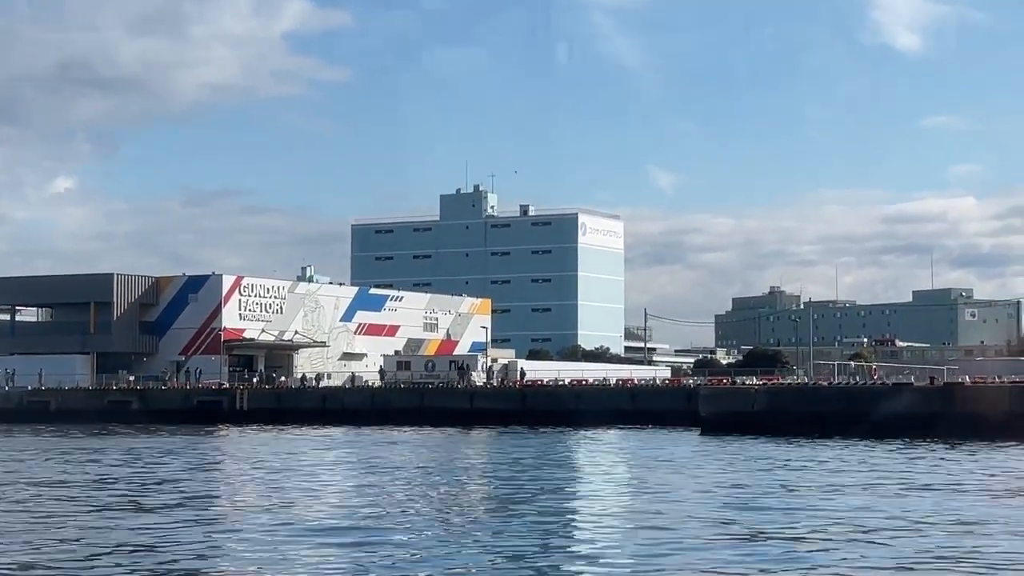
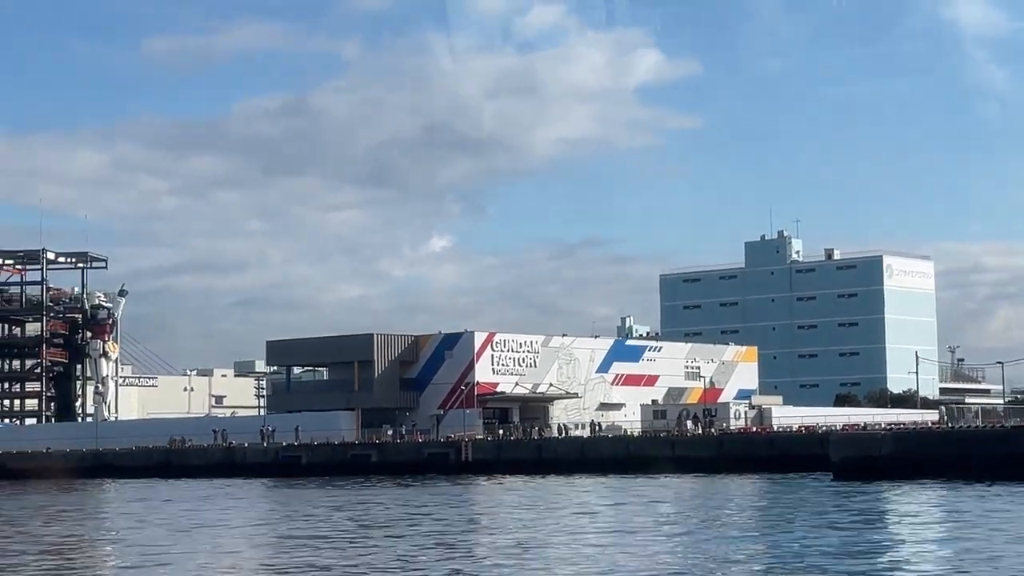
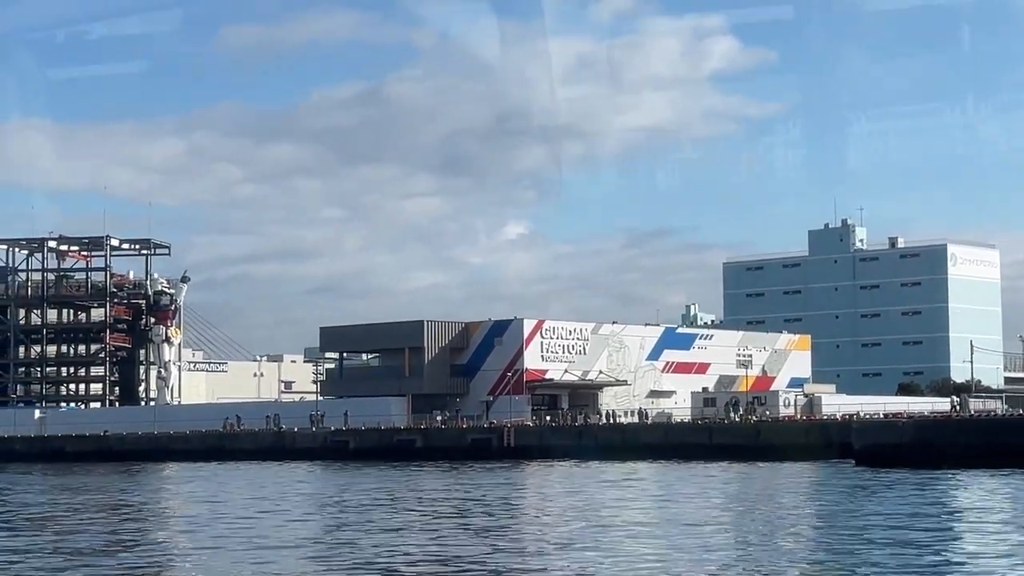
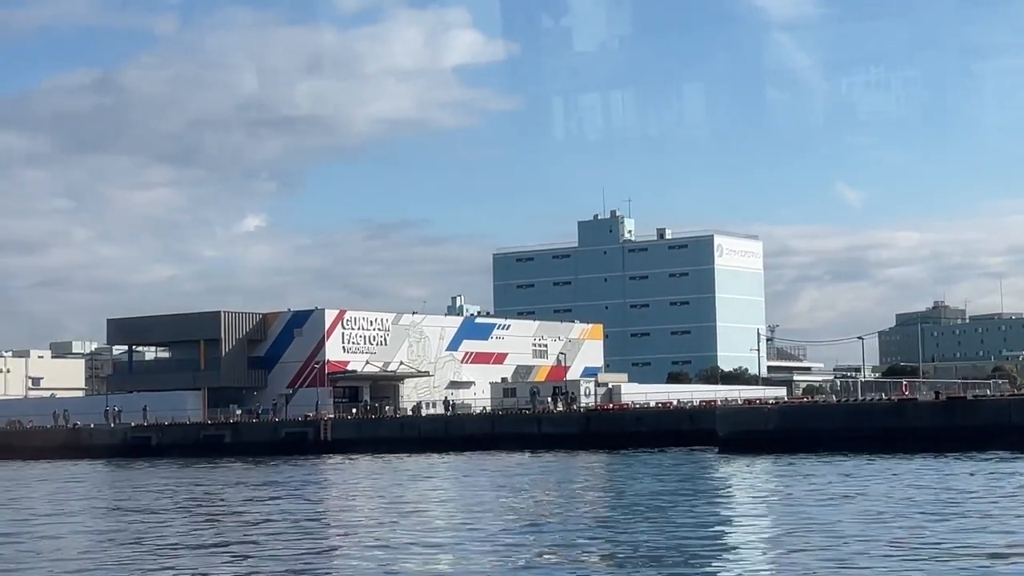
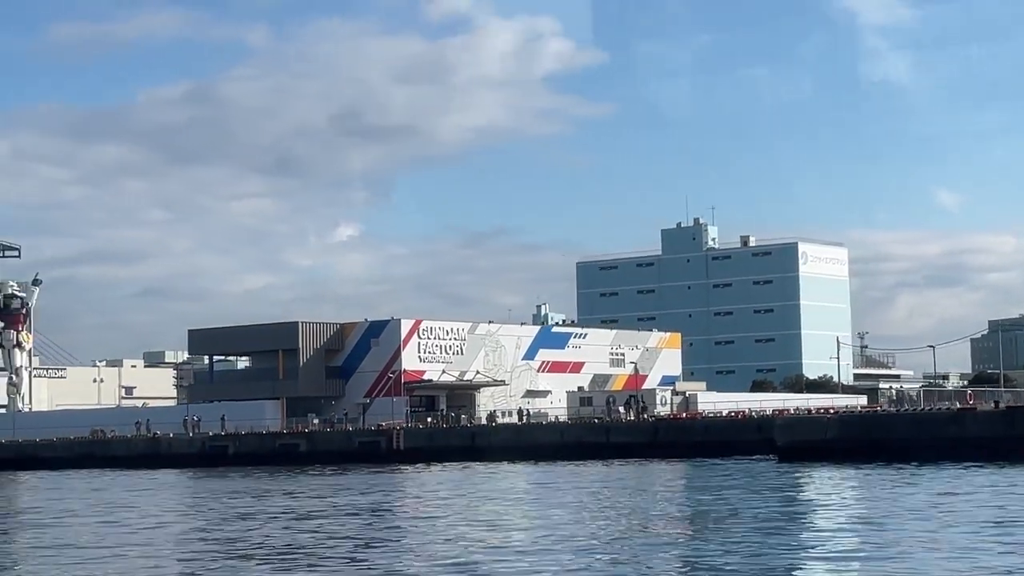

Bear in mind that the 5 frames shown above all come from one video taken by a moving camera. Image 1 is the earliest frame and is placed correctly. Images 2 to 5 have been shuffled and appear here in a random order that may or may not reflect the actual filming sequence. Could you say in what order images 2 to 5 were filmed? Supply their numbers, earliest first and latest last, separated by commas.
4, 5, 2, 3
